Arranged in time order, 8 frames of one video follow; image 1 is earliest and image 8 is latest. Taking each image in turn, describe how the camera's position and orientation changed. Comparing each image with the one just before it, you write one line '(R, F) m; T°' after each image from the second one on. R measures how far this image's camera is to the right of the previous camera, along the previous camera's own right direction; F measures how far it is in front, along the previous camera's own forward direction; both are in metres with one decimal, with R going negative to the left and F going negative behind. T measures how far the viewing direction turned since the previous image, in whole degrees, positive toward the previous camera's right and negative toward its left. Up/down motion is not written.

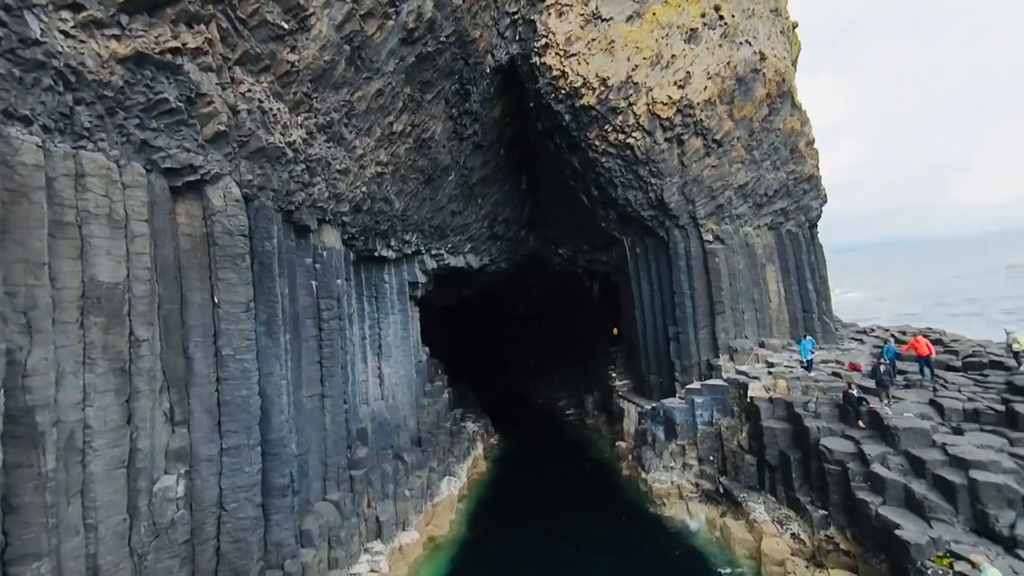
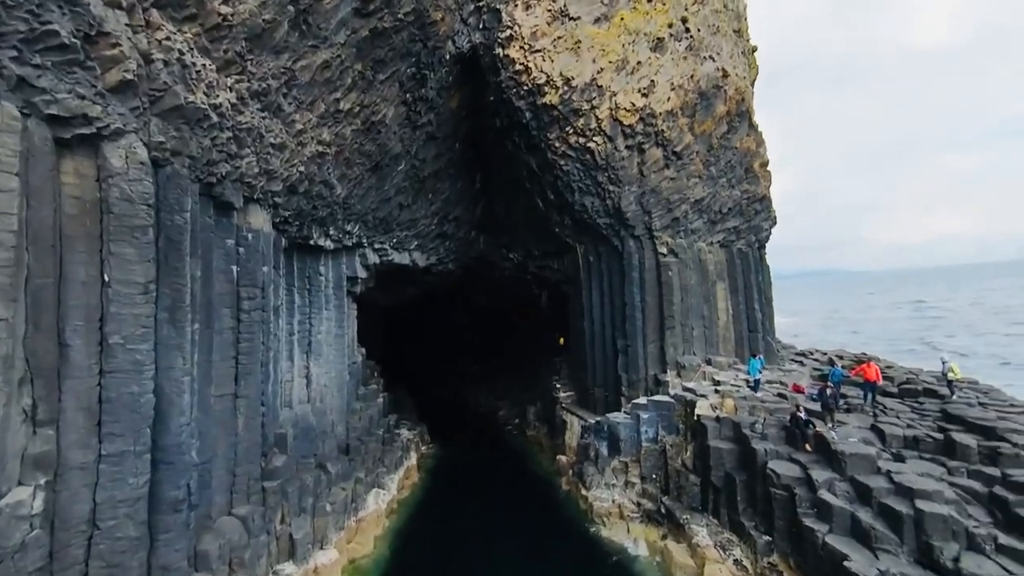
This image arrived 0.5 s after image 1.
(0.0, +0.6) m; +6°
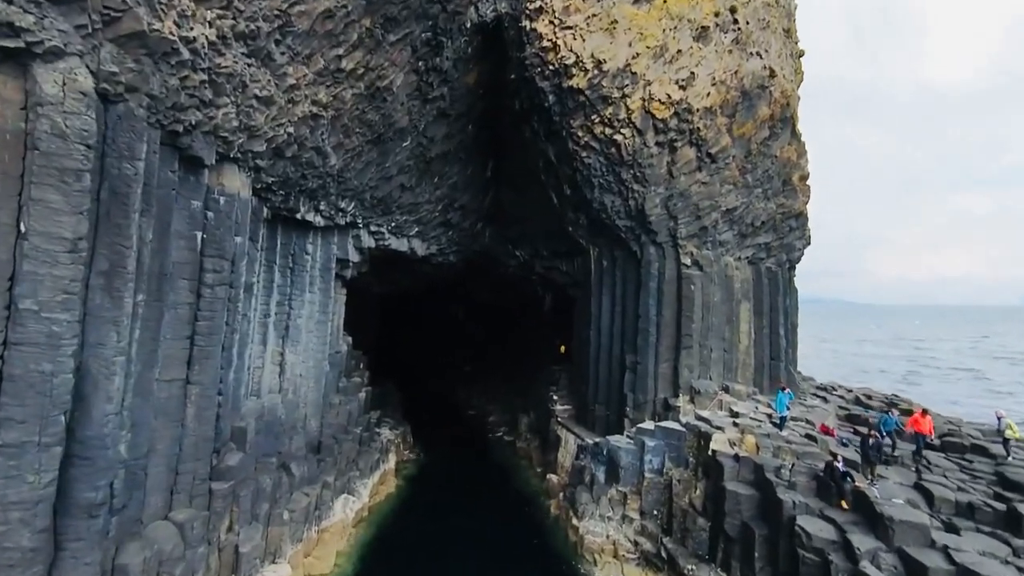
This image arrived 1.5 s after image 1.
(0.0, +1.1) m; 0°
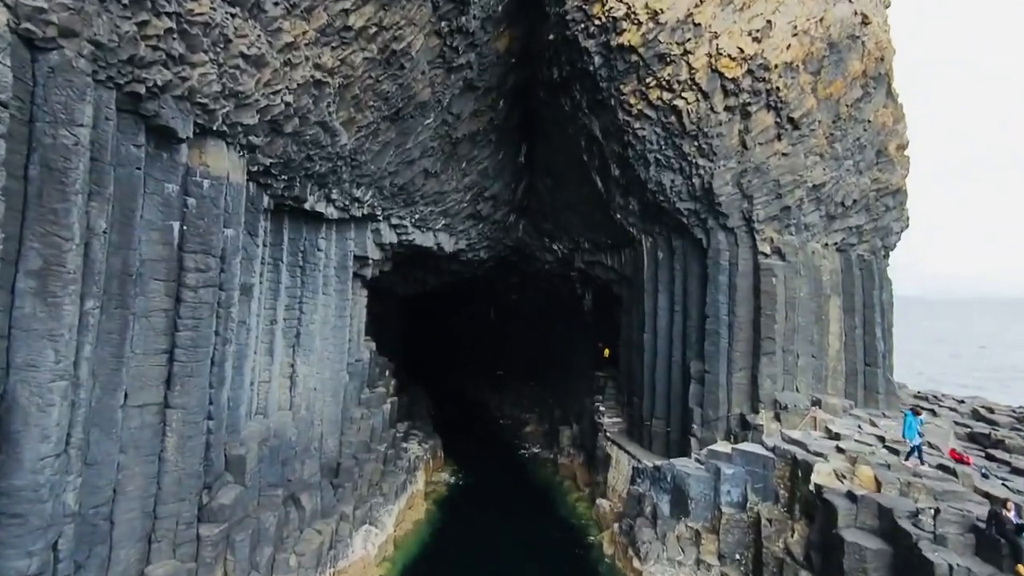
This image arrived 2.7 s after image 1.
(-0.2, +1.5) m; -3°
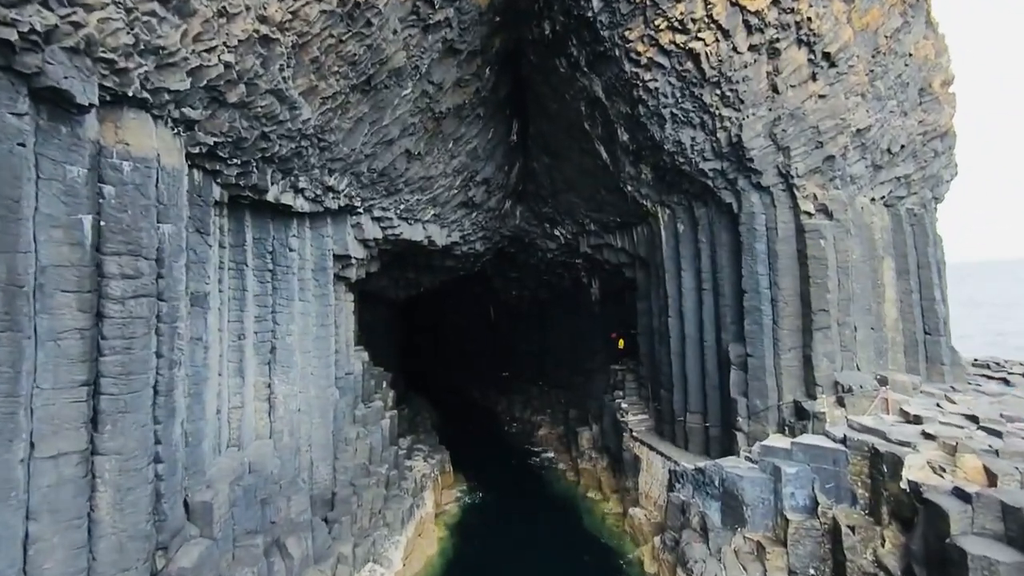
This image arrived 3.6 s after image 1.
(-0.2, +1.3) m; +1°
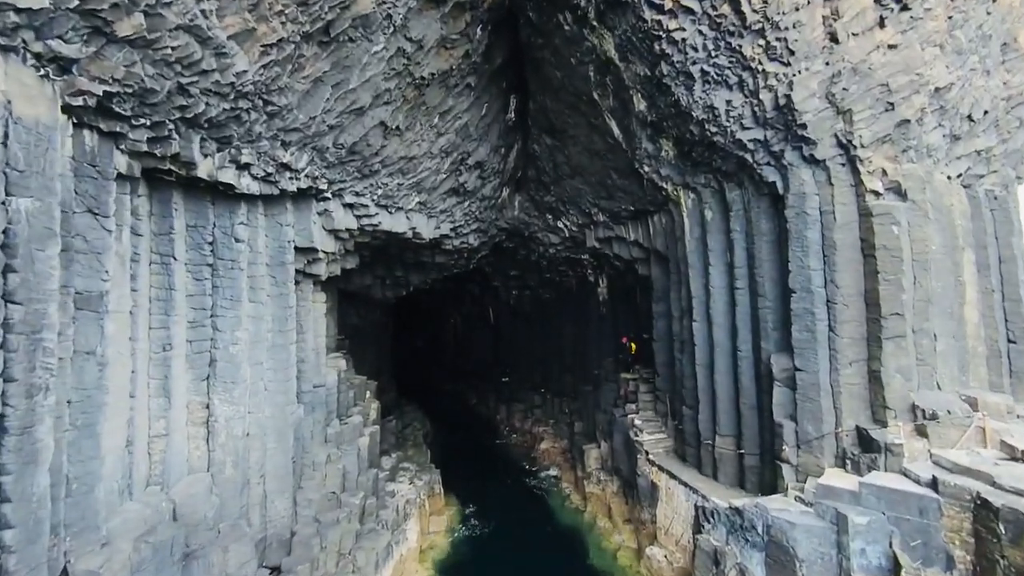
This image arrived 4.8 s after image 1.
(+0.1, +1.5) m; 0°
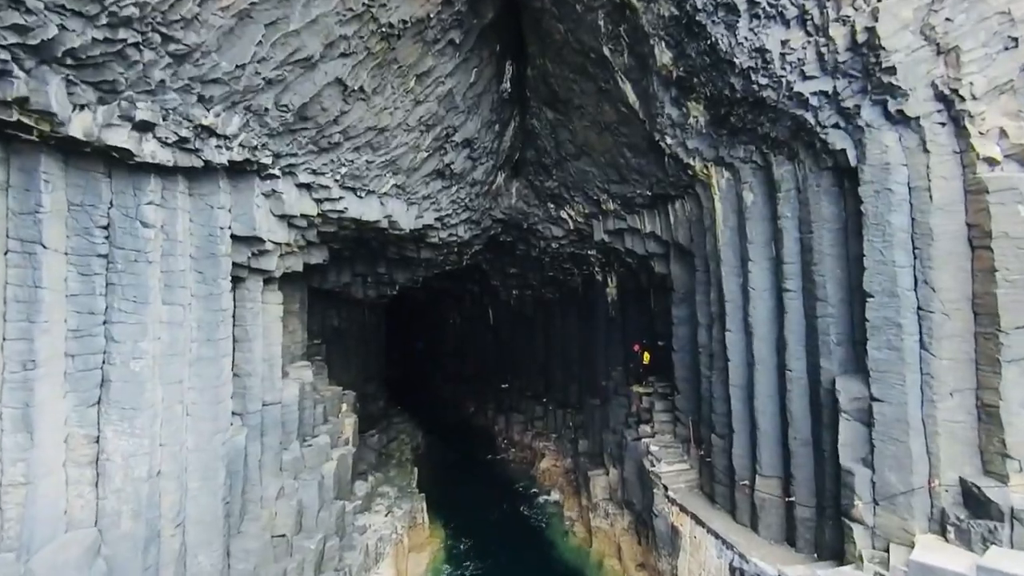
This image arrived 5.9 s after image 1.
(+0.2, +1.5) m; -1°
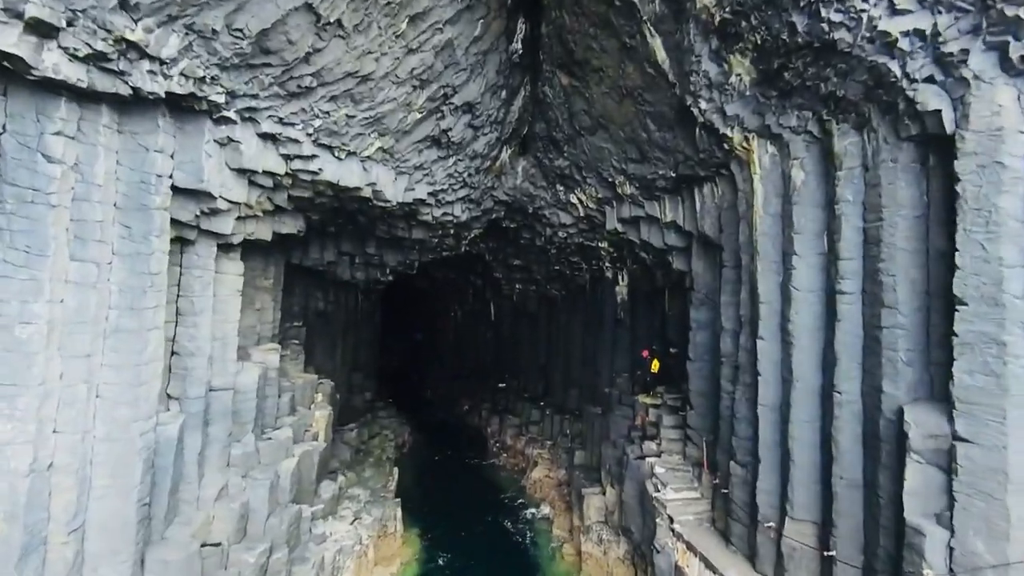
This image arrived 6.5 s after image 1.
(+0.2, +1.1) m; -1°
